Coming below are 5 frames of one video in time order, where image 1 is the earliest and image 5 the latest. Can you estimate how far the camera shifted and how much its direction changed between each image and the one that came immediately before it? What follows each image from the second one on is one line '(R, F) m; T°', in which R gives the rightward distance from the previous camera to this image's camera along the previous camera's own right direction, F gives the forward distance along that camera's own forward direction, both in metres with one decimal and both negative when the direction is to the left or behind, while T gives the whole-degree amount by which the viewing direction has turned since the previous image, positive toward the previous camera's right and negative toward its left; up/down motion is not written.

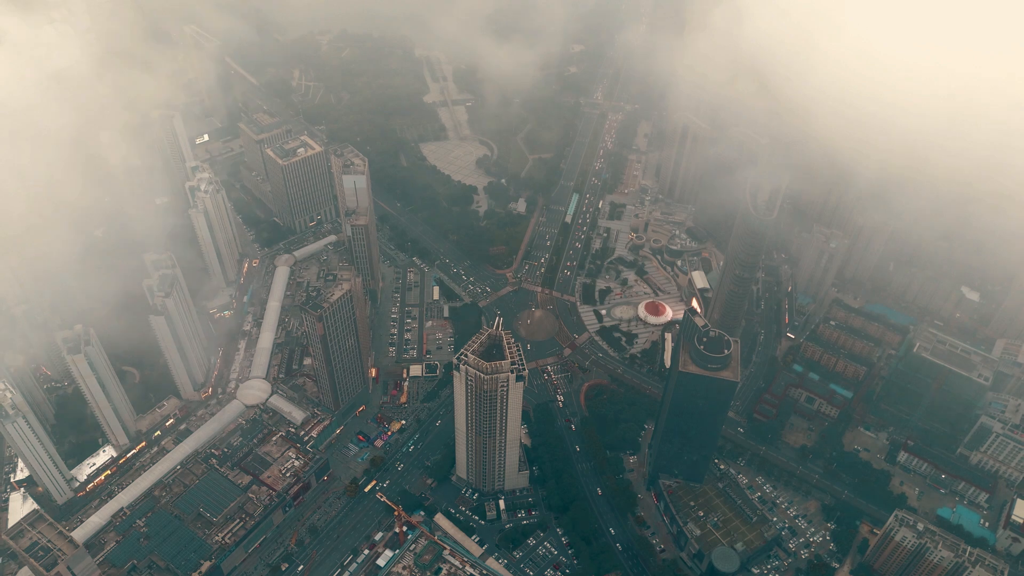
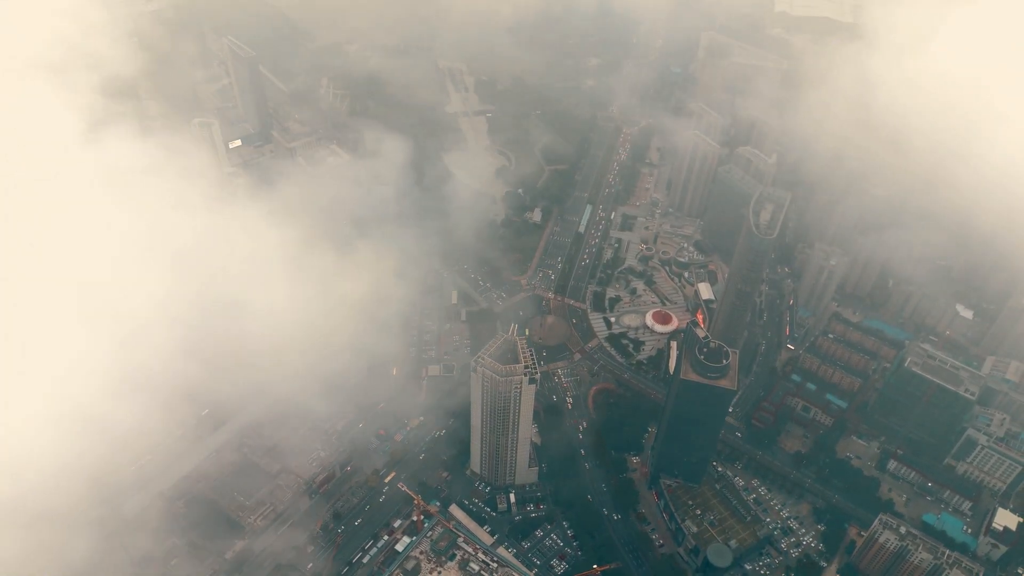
(-0.1, -2.1) m; -1°
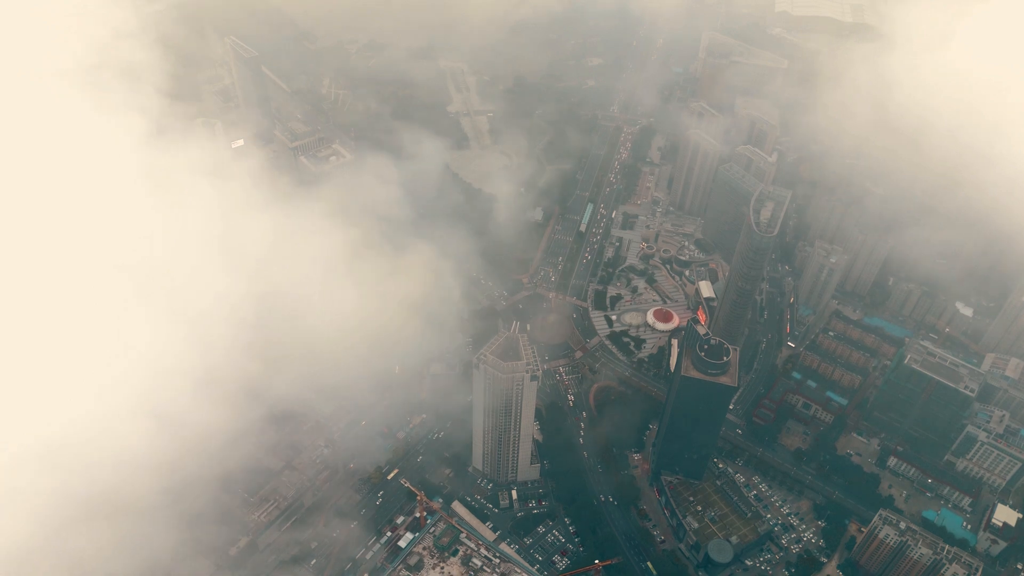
(0.0, -0.2) m; 0°
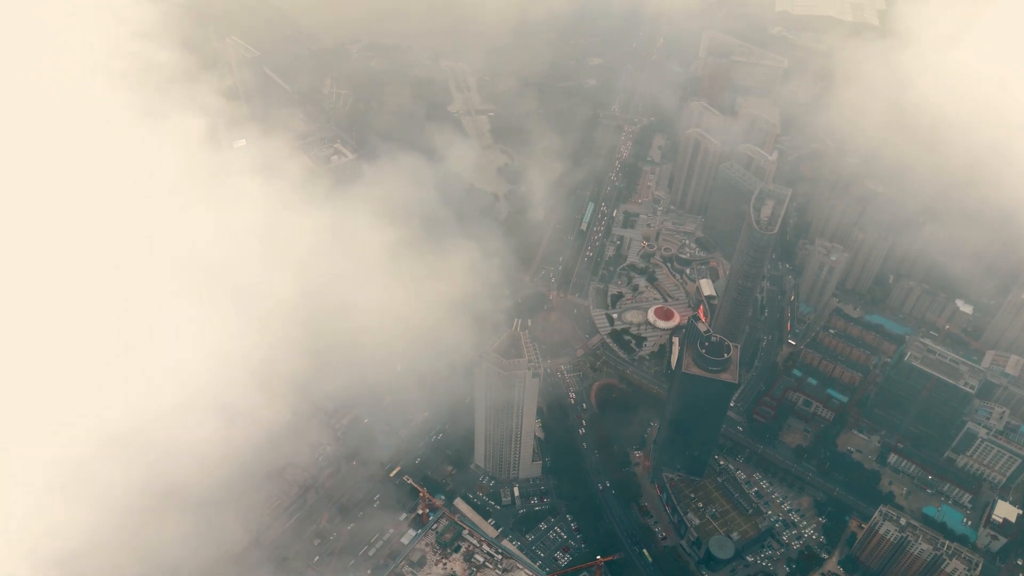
(0.0, -0.1) m; 0°
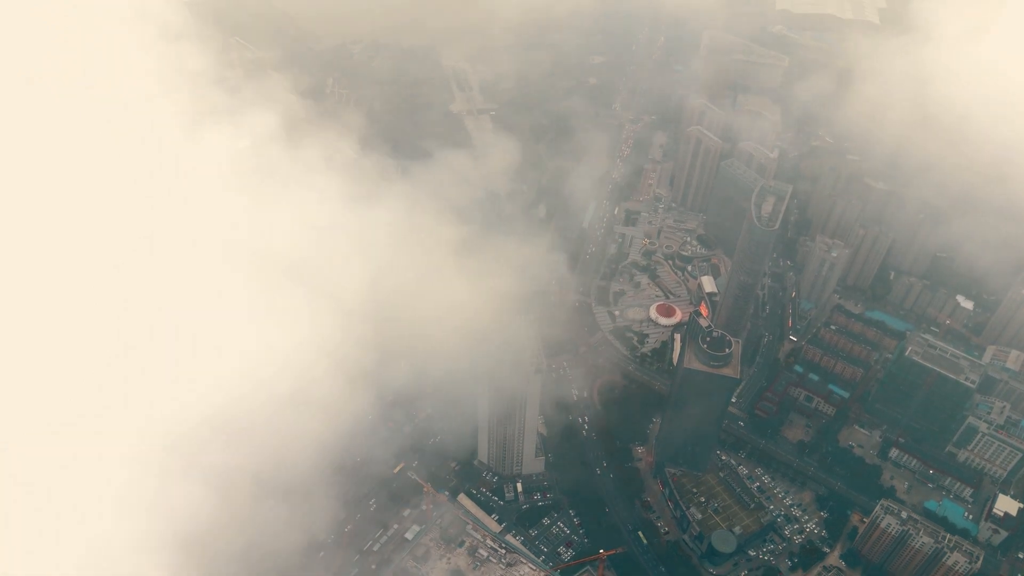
(0.0, -0.2) m; 0°
